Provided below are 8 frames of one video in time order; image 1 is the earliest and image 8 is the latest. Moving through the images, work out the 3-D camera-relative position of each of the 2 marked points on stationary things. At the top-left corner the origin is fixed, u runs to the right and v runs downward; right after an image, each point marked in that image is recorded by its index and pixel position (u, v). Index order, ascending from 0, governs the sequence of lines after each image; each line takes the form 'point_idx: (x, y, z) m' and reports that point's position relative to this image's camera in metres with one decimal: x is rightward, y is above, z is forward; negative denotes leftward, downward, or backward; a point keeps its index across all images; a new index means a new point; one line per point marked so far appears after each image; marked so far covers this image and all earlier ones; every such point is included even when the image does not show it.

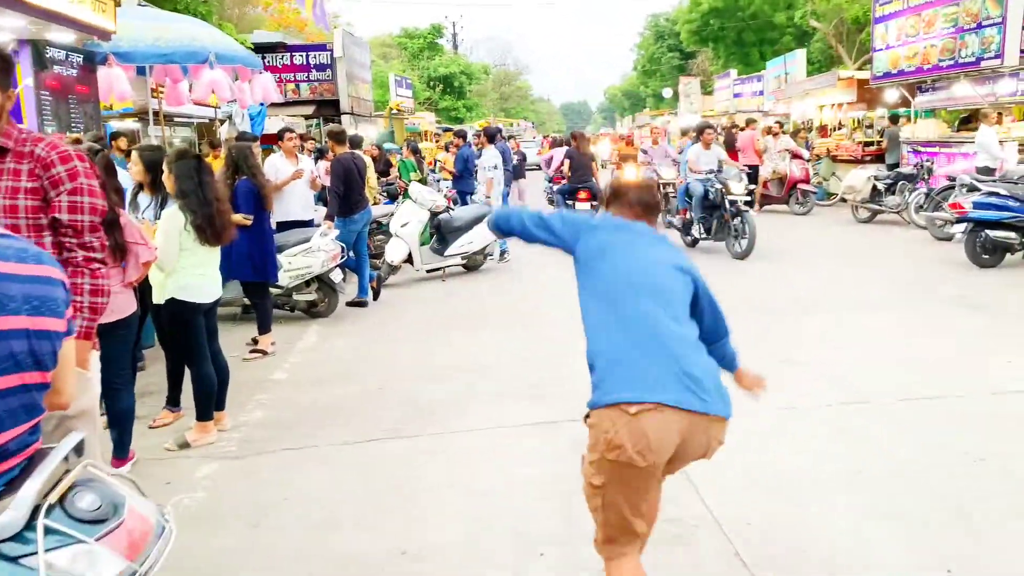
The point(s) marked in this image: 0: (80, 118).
0: (-3.6, +1.4, +7.2) m
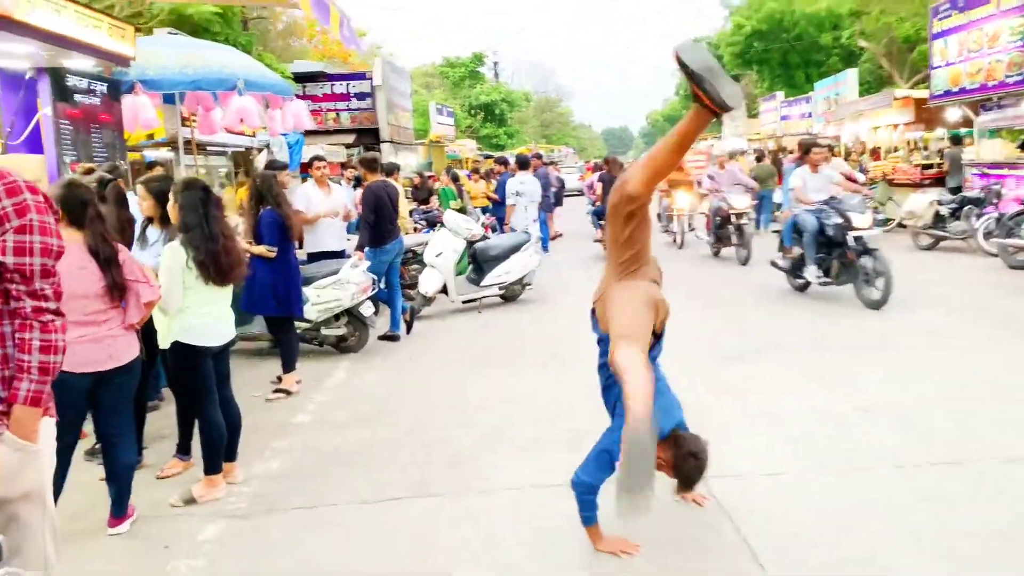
0: (-3.3, +1.1, +6.9) m
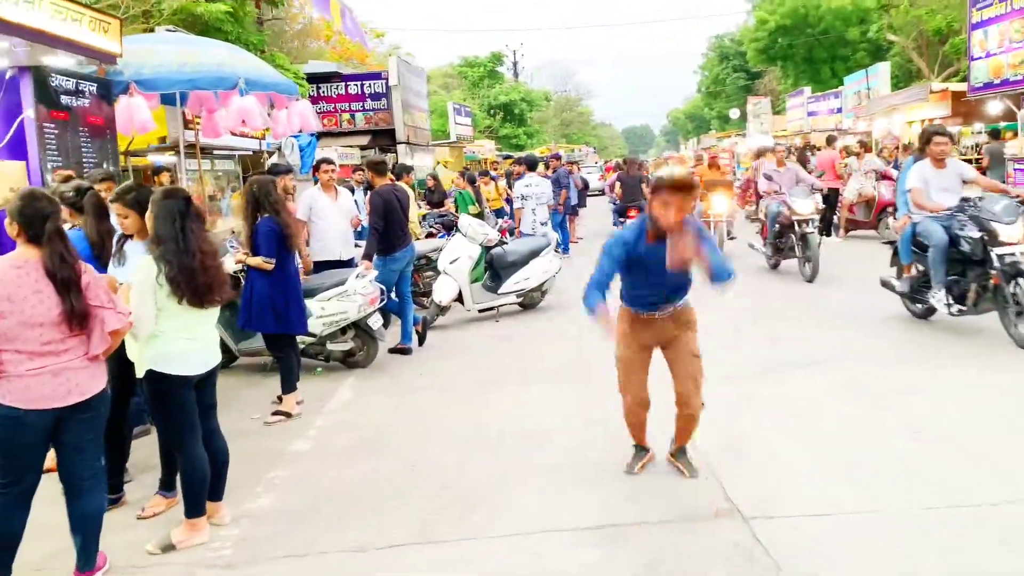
0: (-3.2, +1.0, +6.5) m
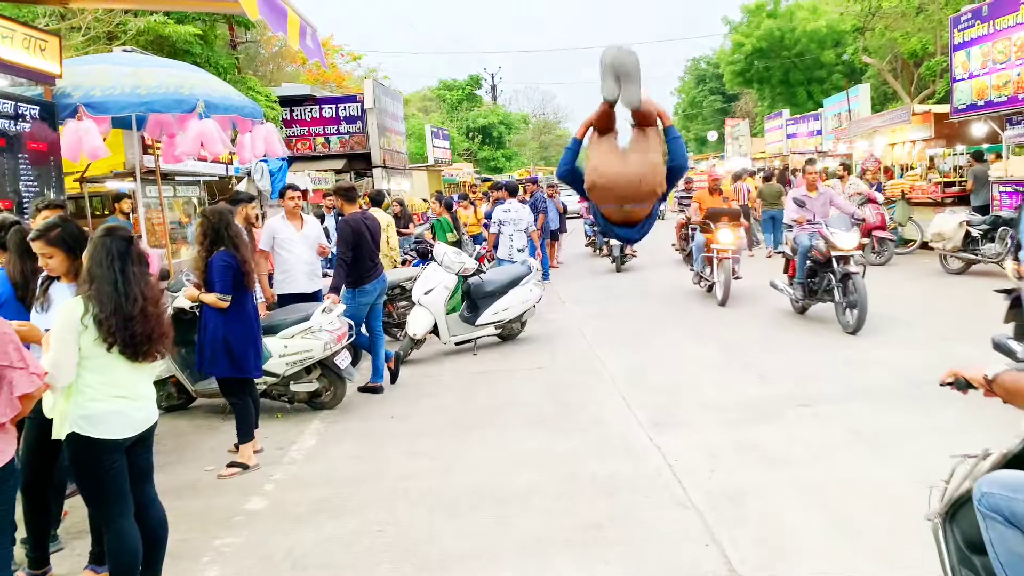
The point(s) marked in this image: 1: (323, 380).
0: (-3.3, +0.8, +6.0) m
1: (-1.4, -0.7, +6.5) m
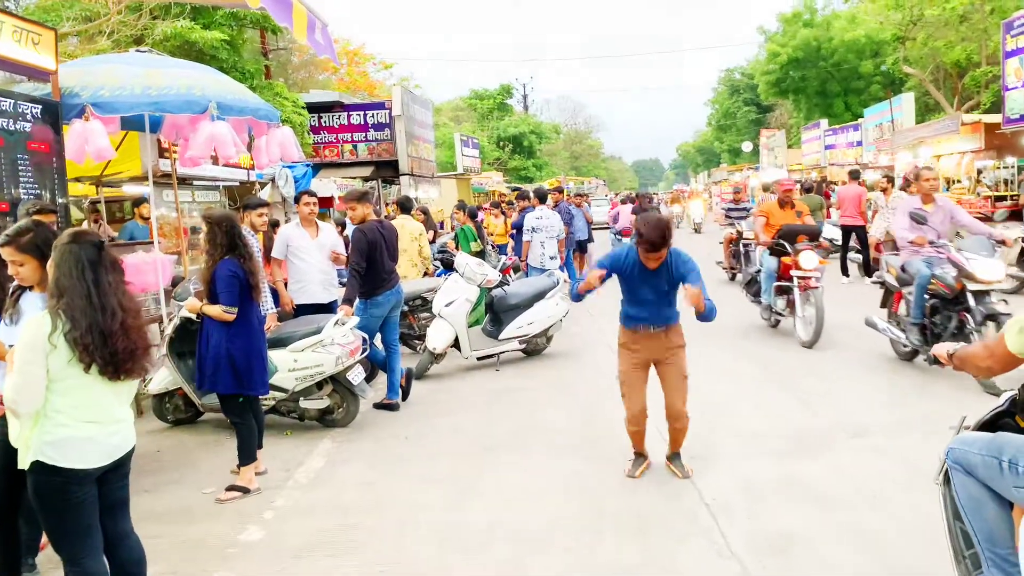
0: (-3.2, +0.7, +5.8) m
1: (-1.2, -0.8, +6.1) m
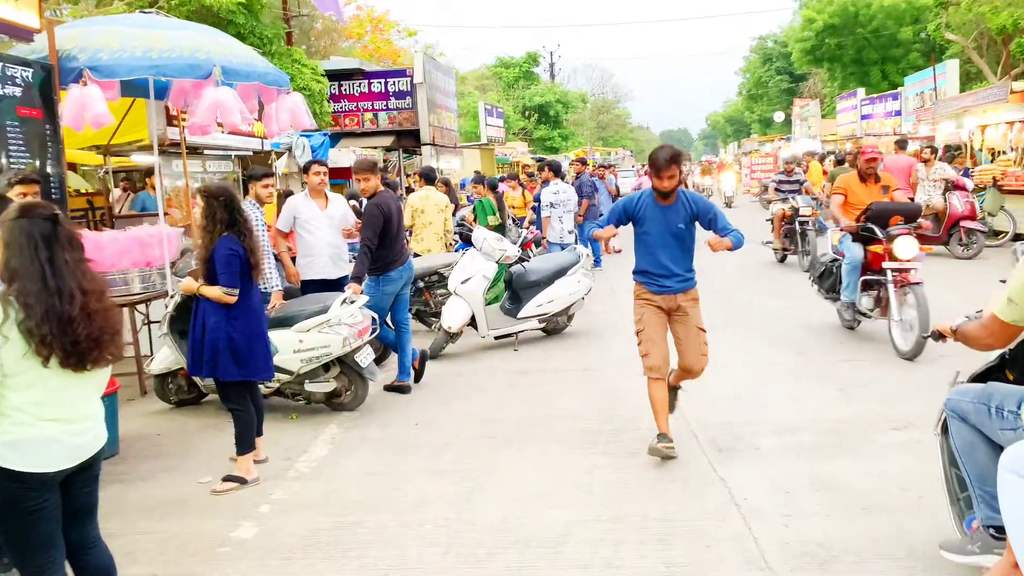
0: (-3.0, +0.9, +5.5) m
1: (-1.1, -0.6, +5.8) m
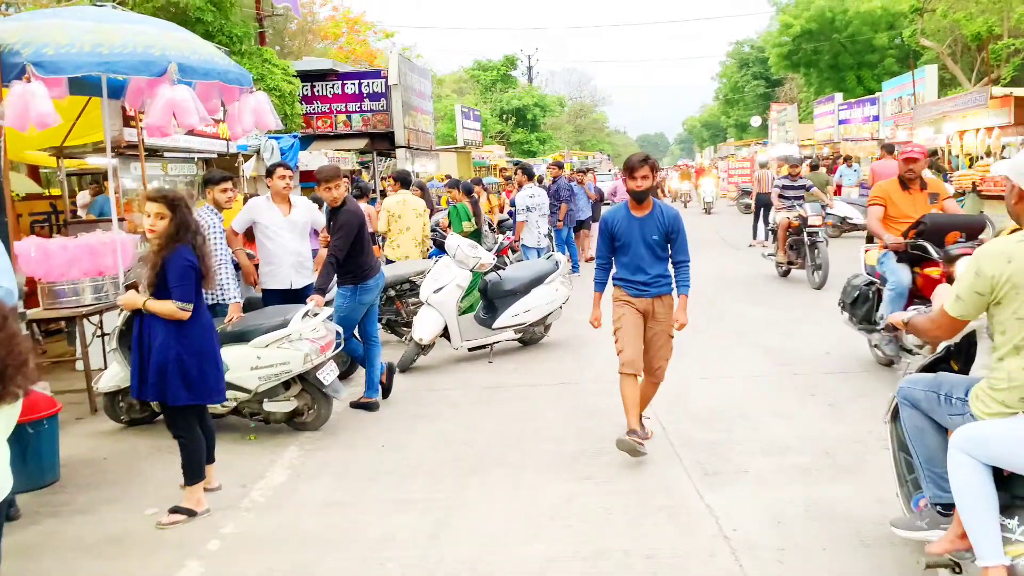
0: (-3.2, +0.8, +5.0) m
1: (-1.3, -0.7, +5.5) m
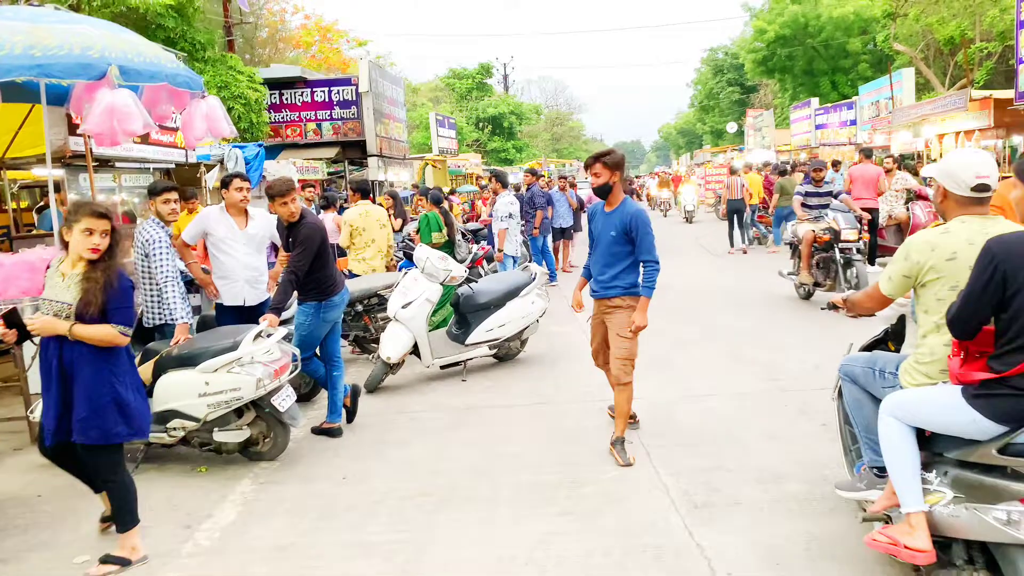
0: (-3.4, +0.7, +4.6) m
1: (-1.5, -0.8, +5.0) m
